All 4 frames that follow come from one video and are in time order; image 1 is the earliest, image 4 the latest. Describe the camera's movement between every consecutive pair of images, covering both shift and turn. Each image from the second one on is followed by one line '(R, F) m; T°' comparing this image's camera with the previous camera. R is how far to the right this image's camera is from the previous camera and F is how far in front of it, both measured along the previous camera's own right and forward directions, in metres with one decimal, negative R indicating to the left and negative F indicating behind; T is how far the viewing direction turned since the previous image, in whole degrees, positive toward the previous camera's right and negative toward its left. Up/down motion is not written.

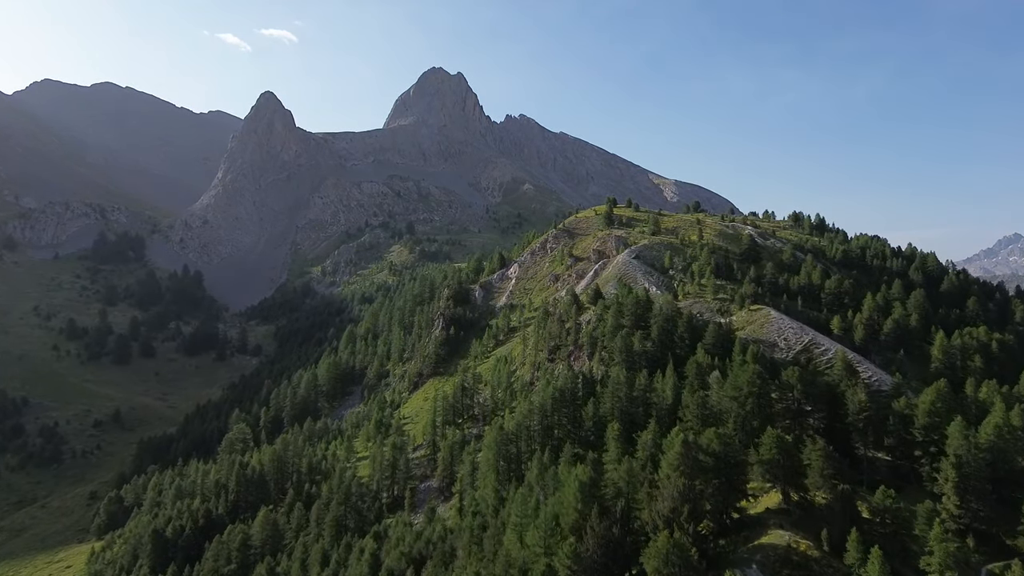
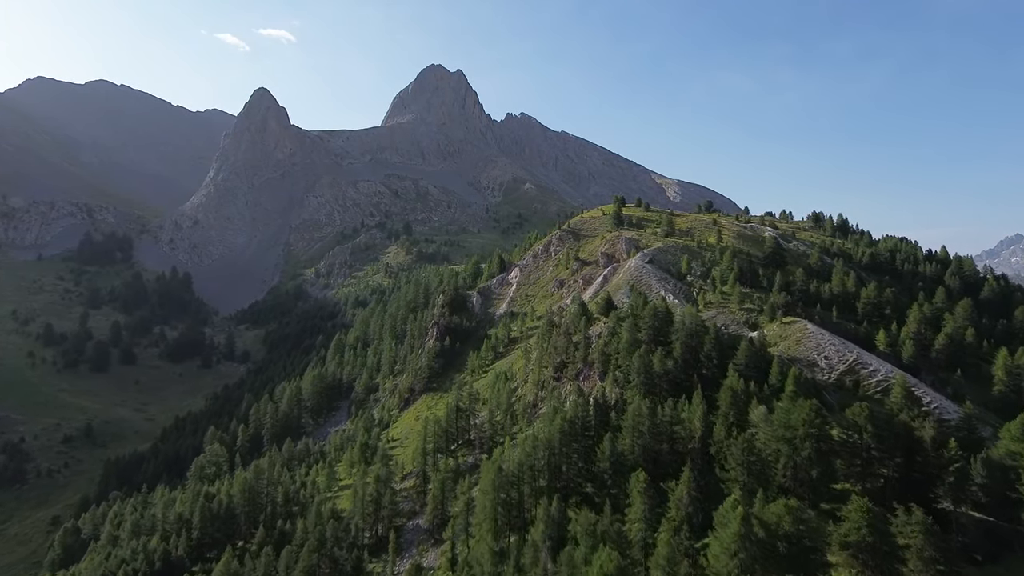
(-0.1, +15.9) m; 0°
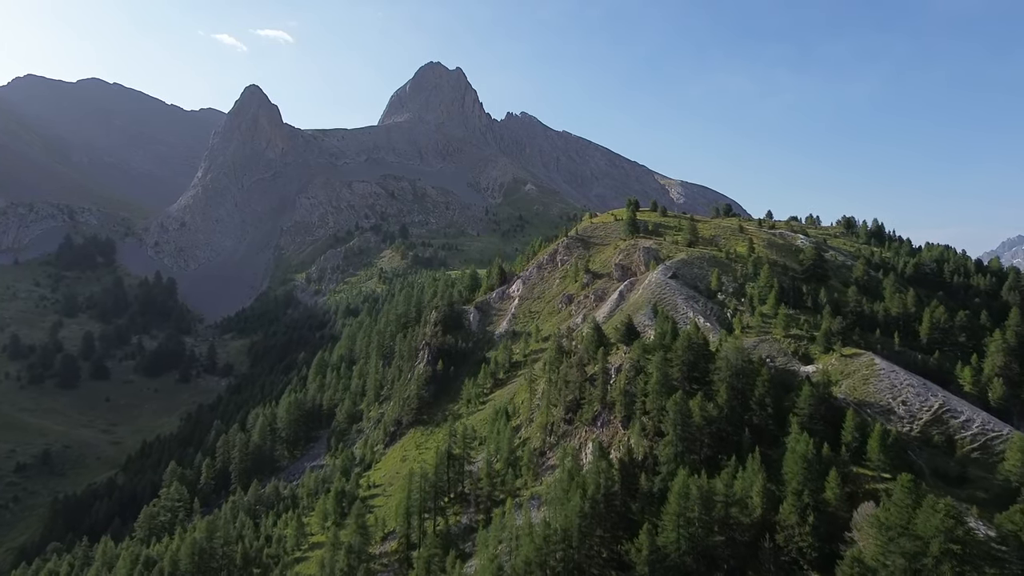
(-0.4, +20.8) m; 0°
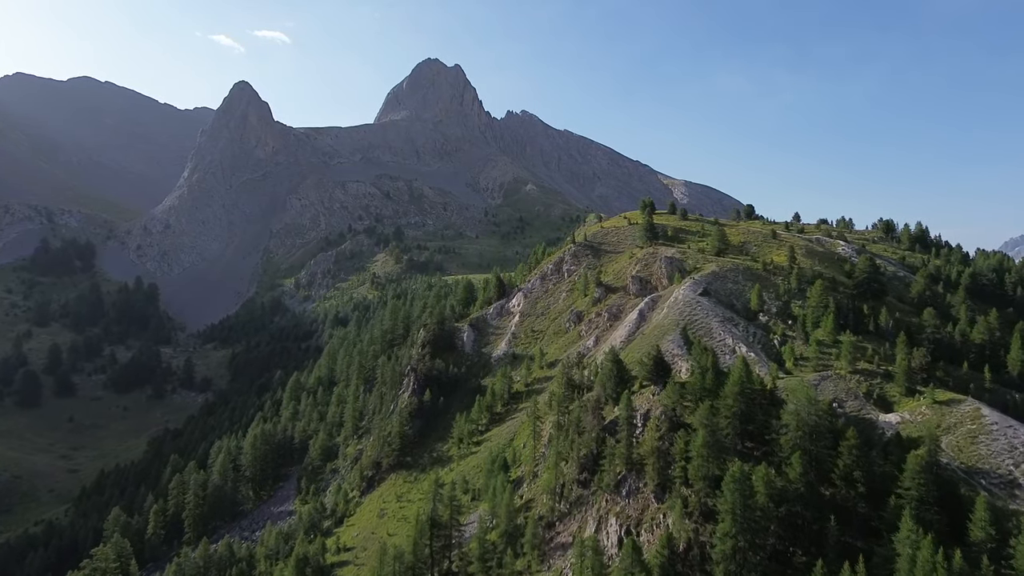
(+0.1, +21.5) m; 0°
